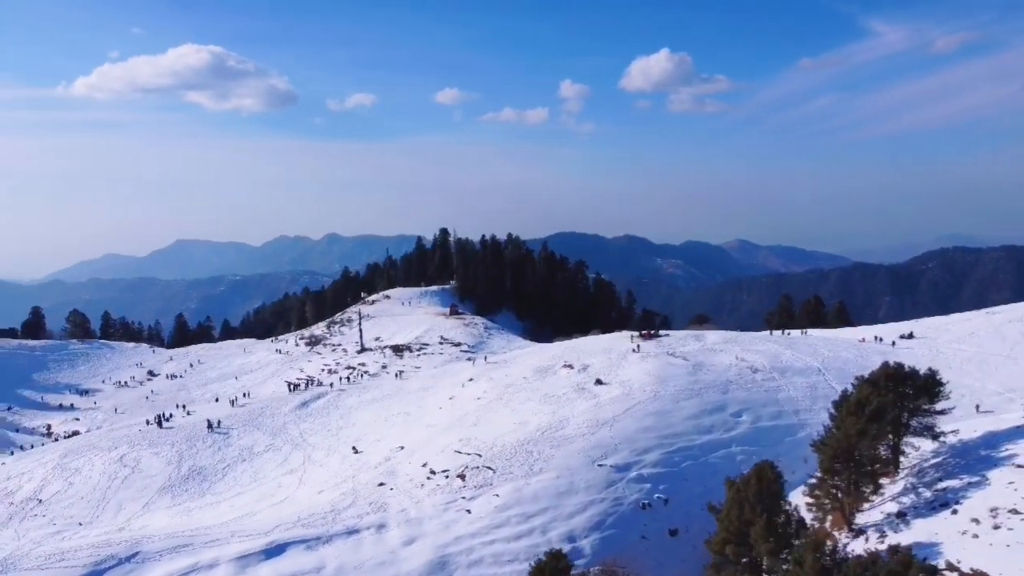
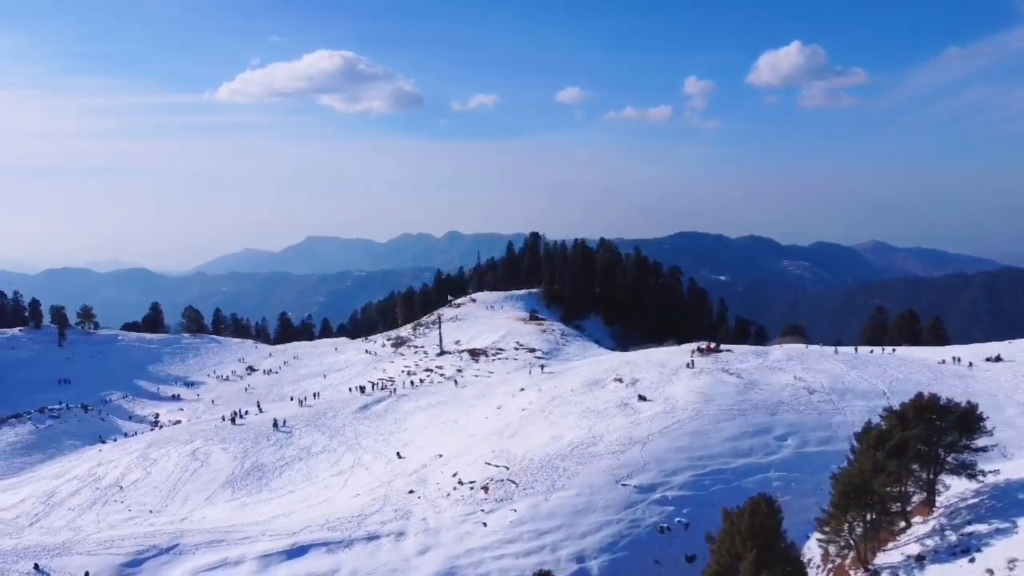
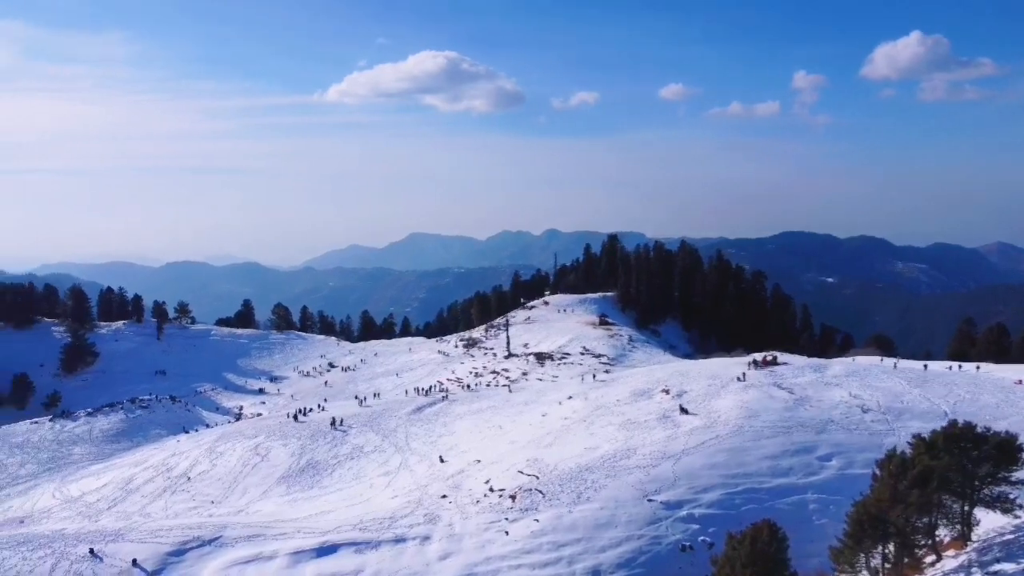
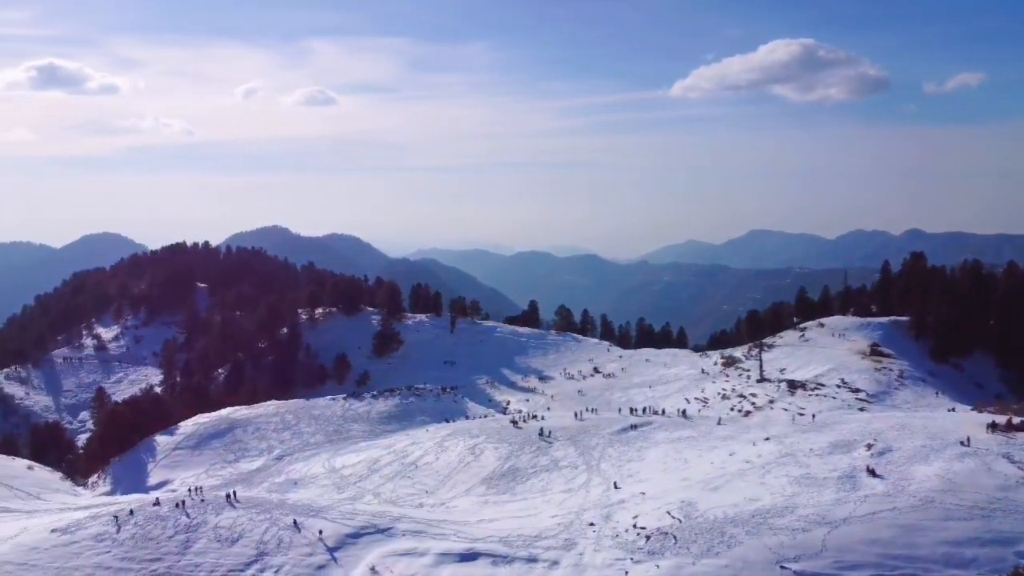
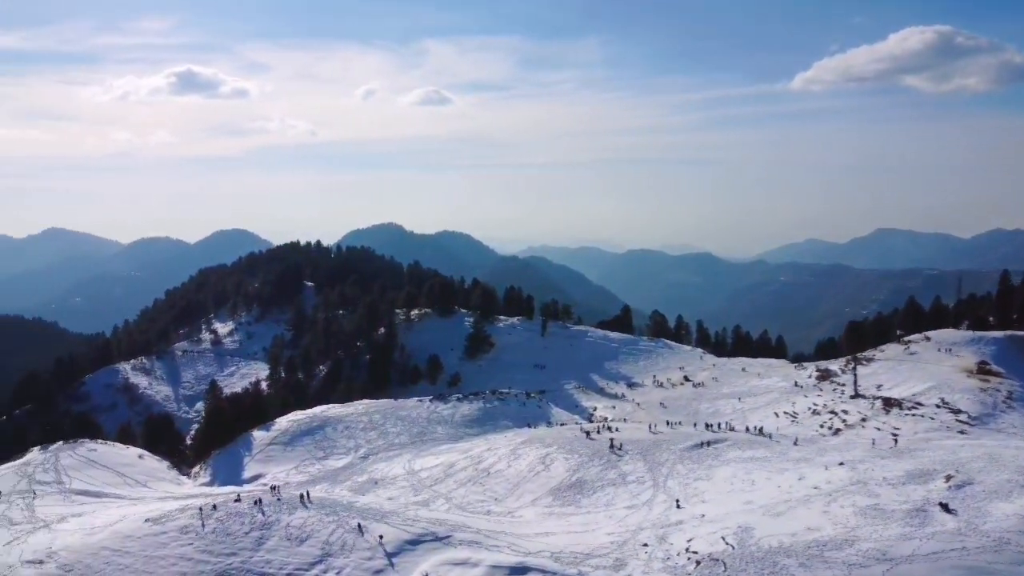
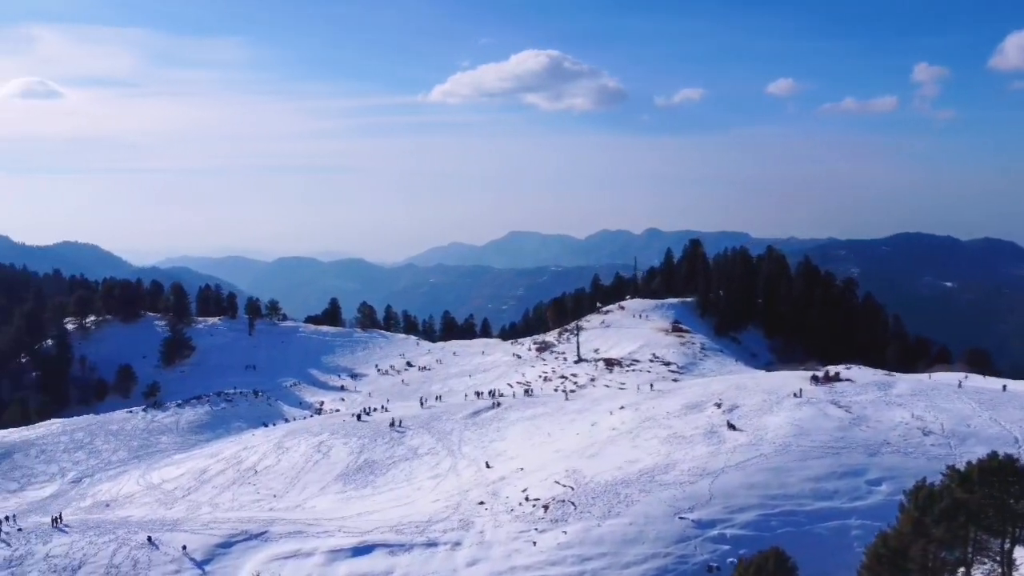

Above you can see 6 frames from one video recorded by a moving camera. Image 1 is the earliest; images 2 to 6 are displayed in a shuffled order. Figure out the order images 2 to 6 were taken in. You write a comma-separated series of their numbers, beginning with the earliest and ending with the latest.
2, 3, 6, 4, 5
